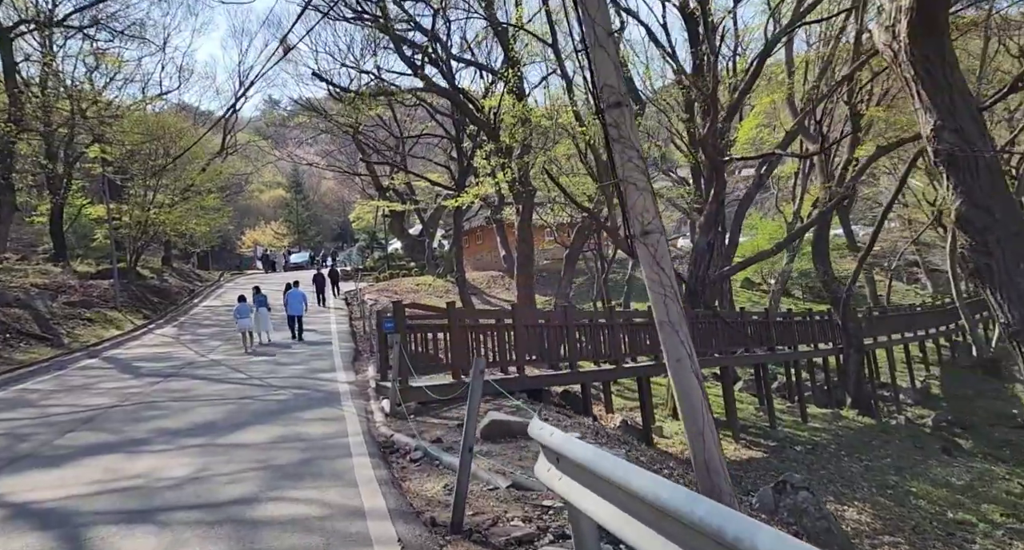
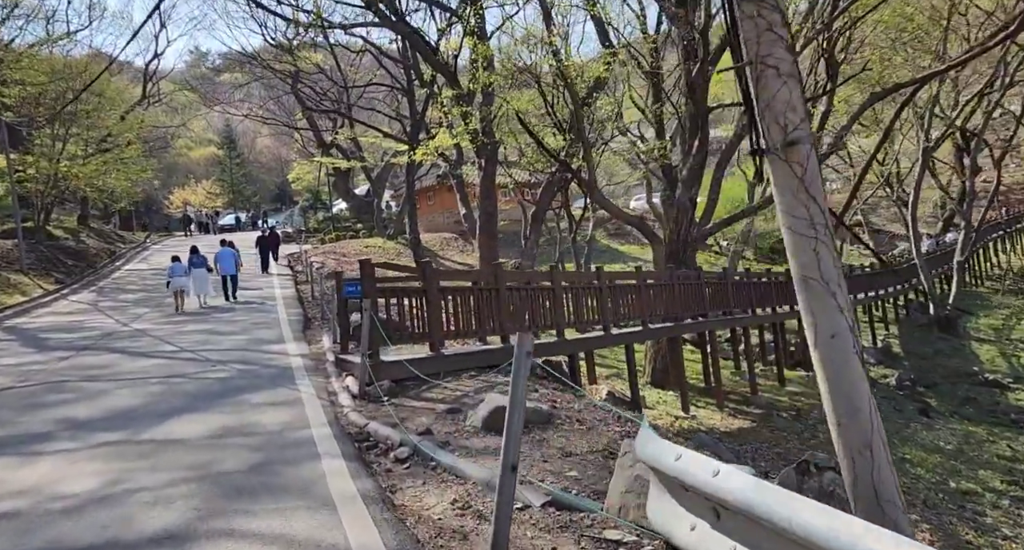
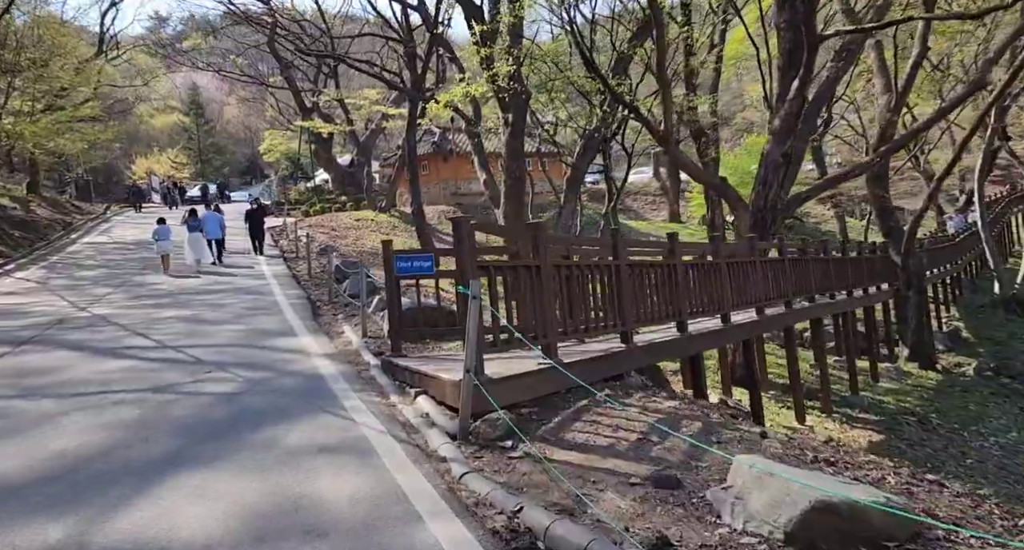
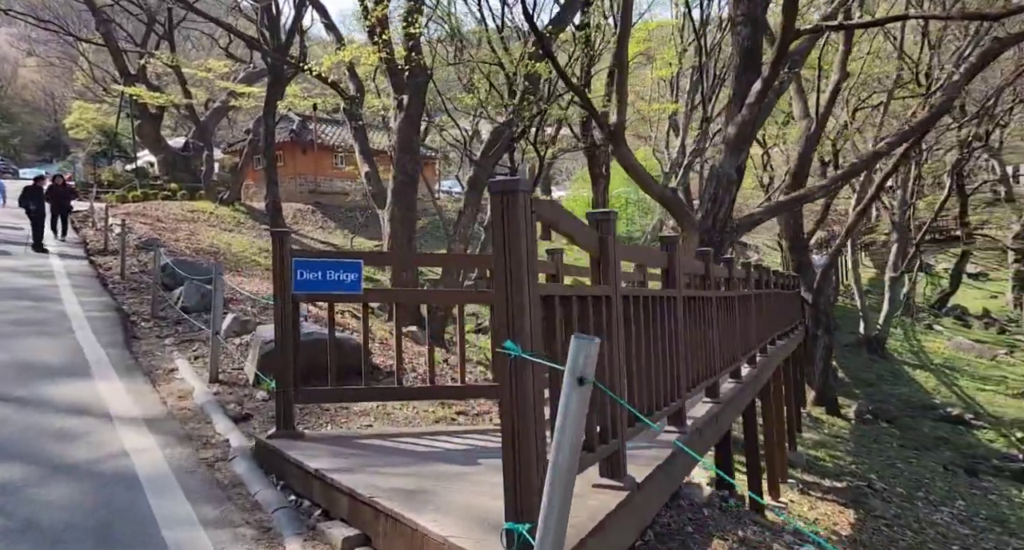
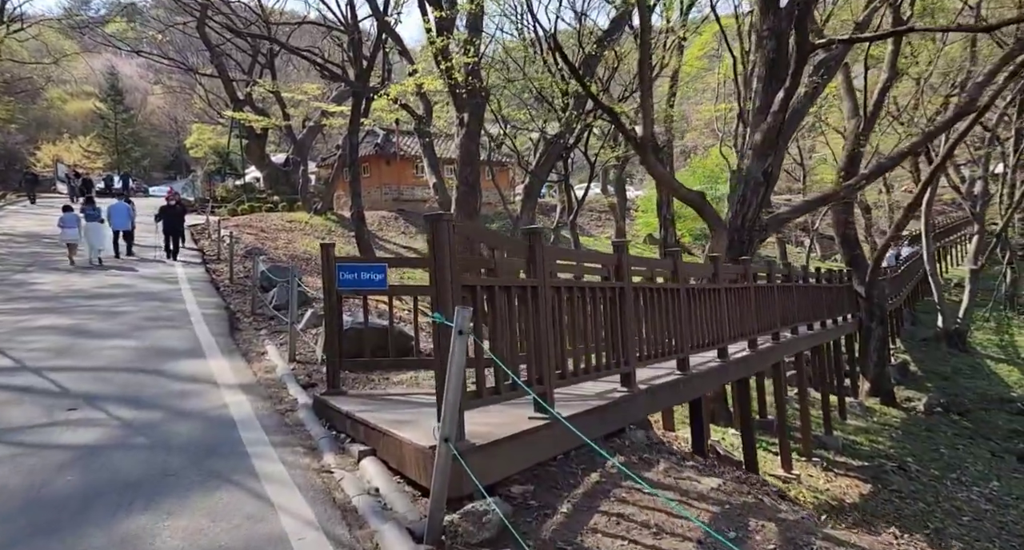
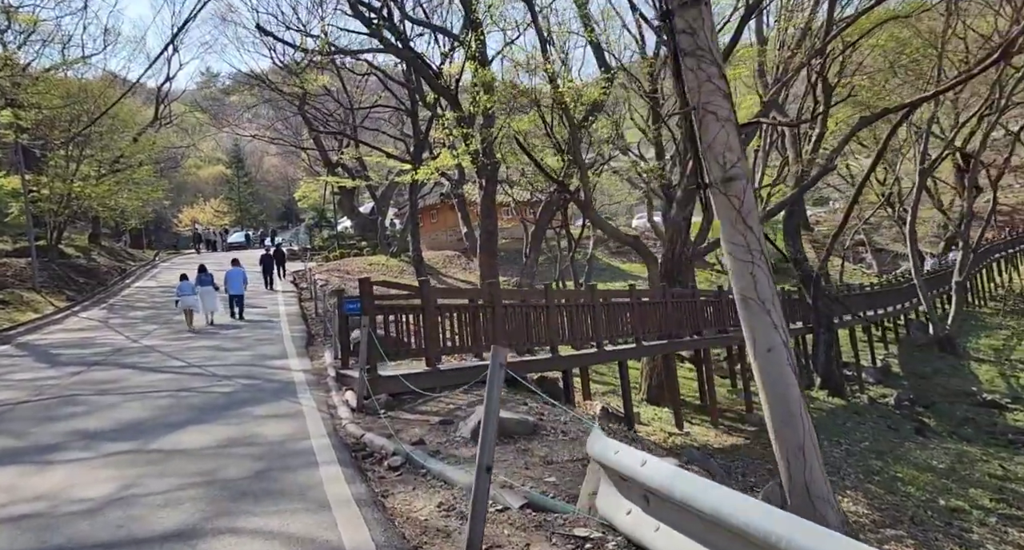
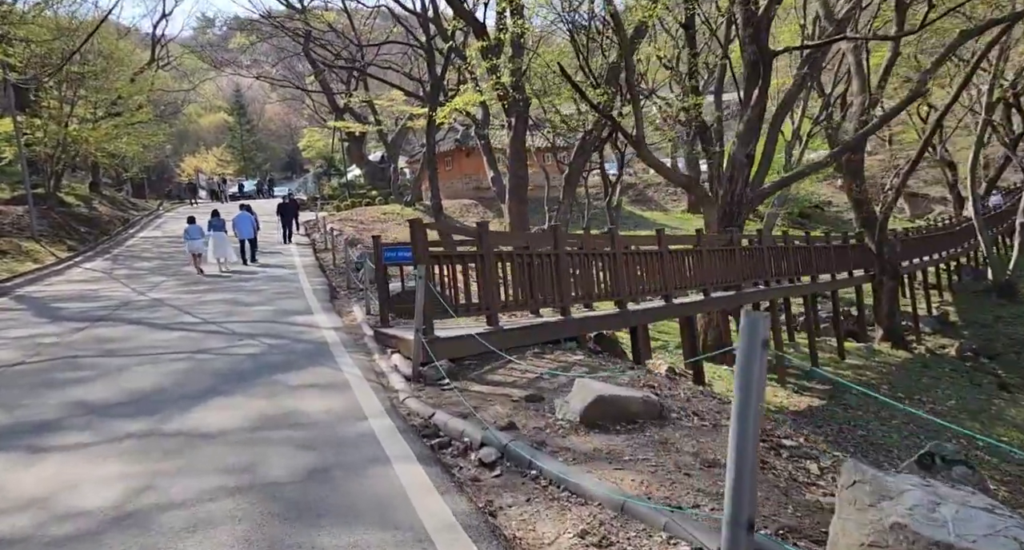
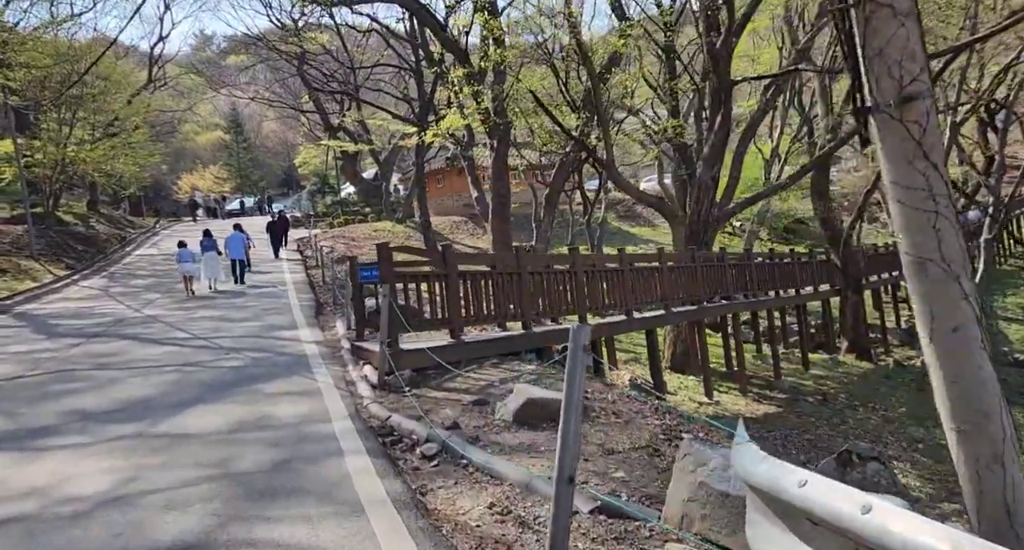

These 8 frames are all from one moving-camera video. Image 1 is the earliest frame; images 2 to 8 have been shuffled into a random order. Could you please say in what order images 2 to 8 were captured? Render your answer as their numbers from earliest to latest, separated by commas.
6, 2, 8, 7, 3, 5, 4
